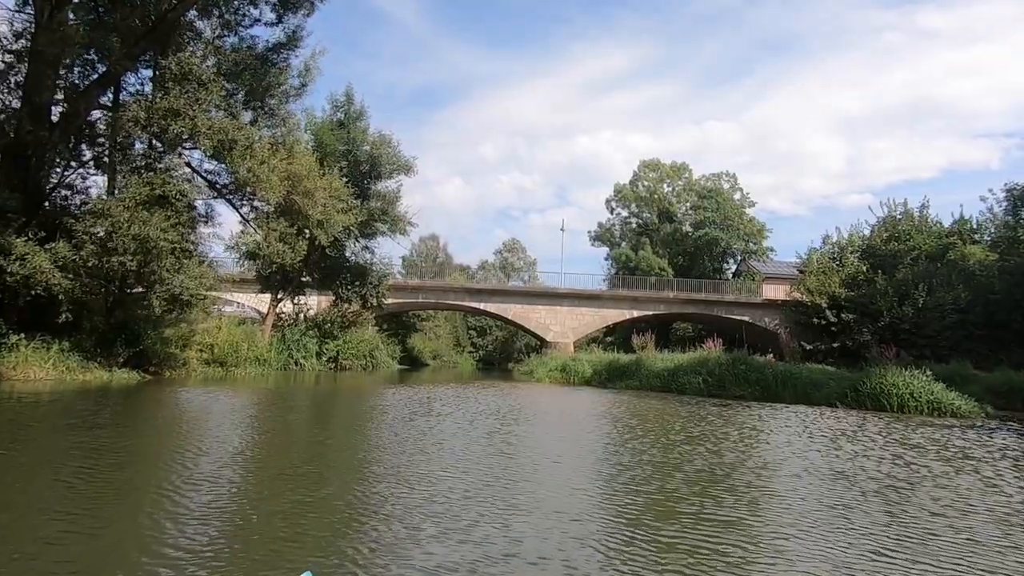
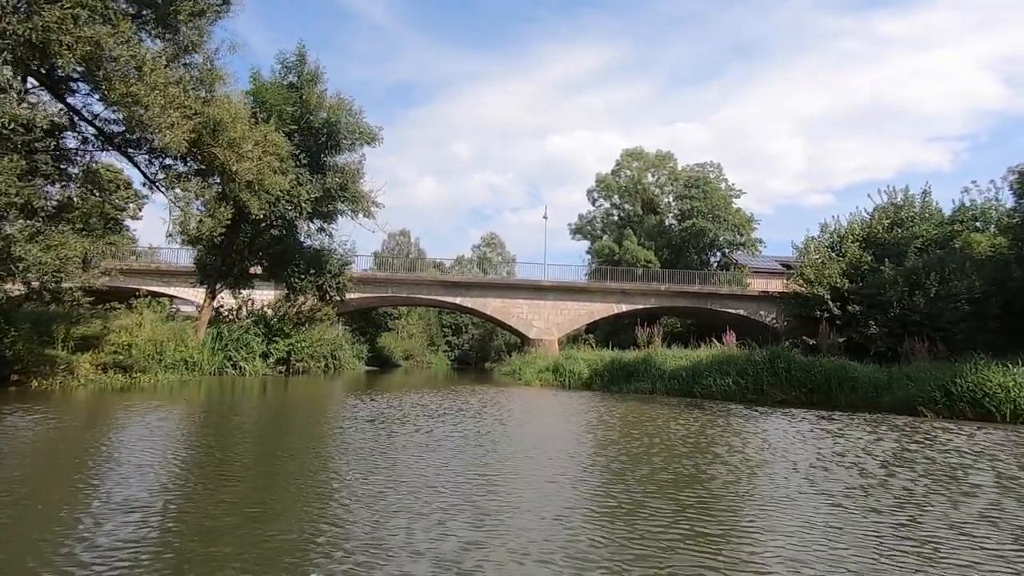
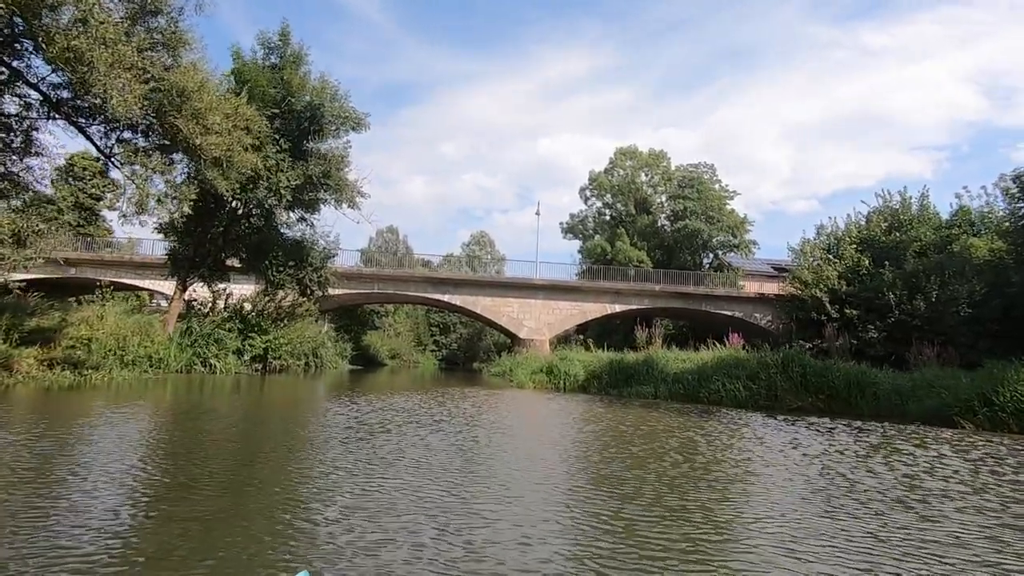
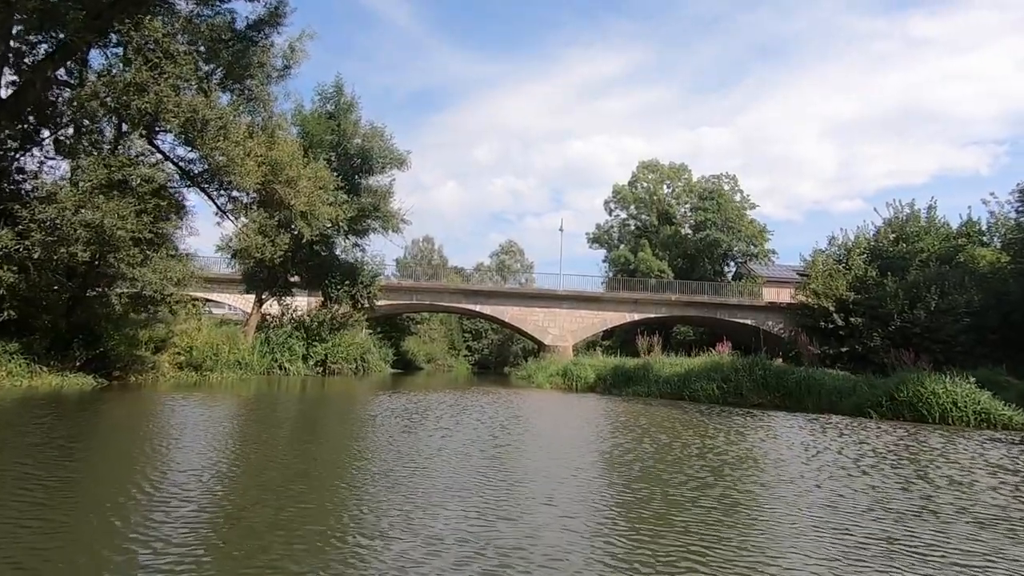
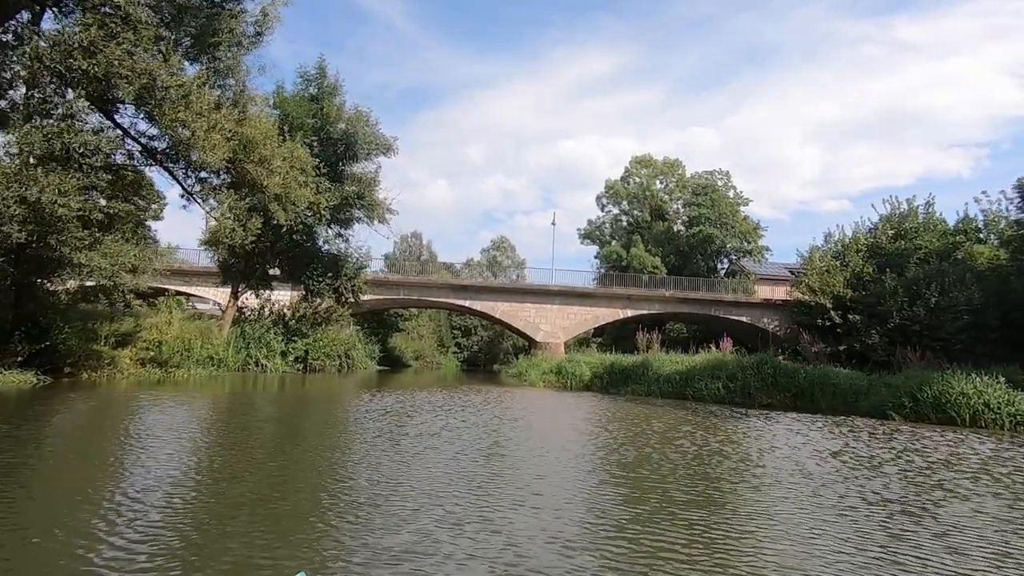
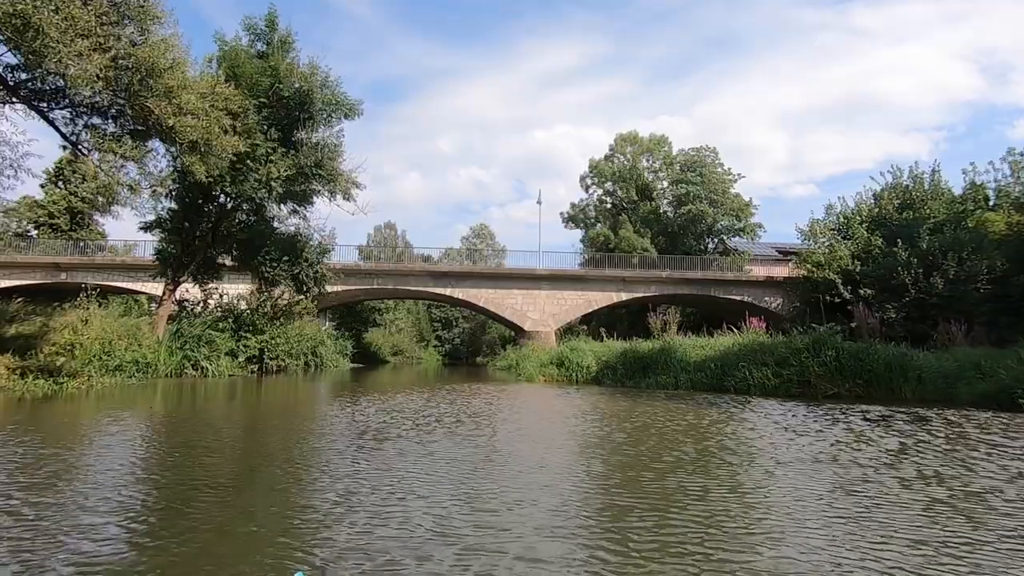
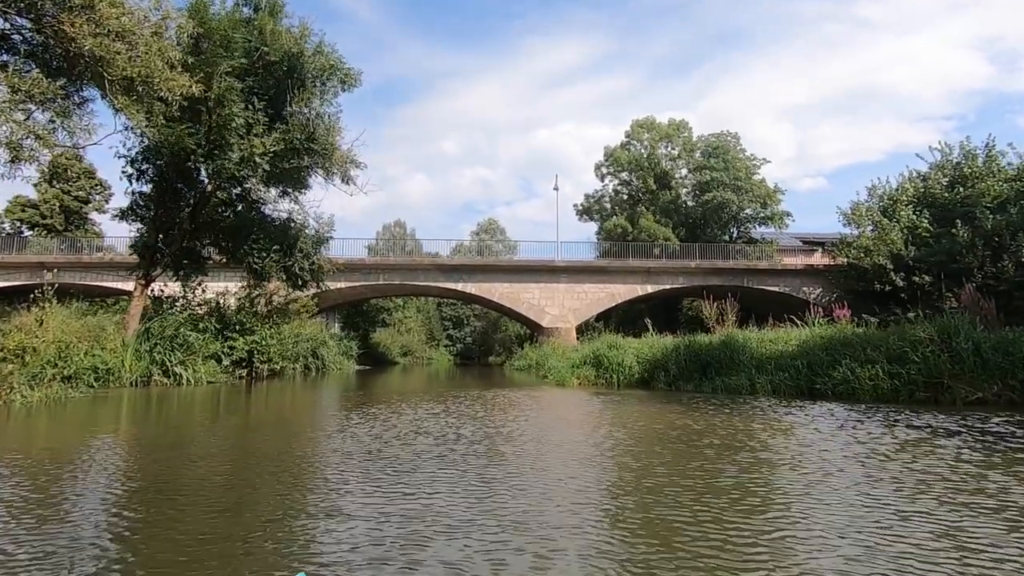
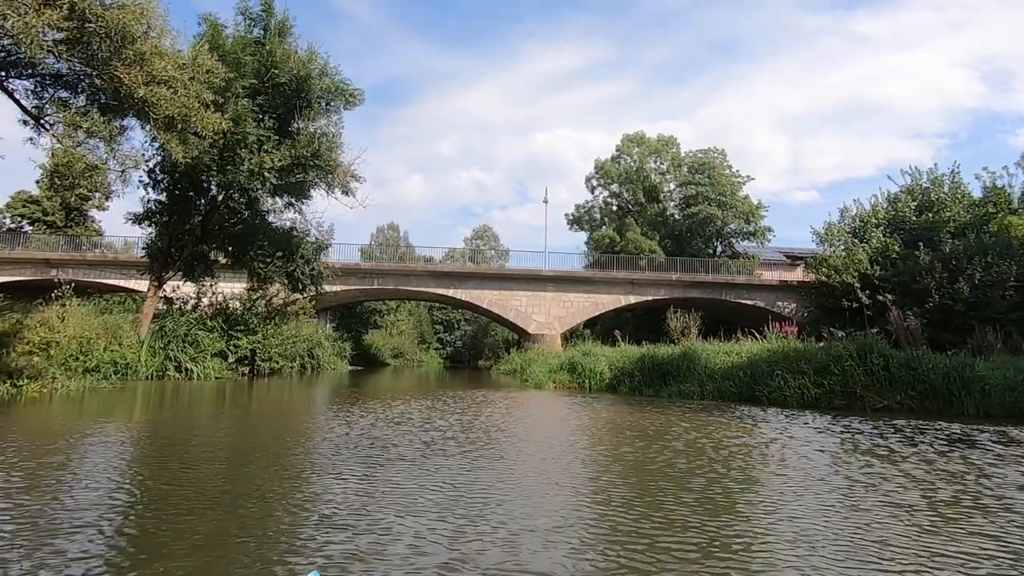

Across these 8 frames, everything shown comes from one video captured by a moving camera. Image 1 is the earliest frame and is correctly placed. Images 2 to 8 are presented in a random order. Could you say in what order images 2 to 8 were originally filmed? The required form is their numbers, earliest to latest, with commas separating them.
4, 5, 2, 3, 6, 8, 7
